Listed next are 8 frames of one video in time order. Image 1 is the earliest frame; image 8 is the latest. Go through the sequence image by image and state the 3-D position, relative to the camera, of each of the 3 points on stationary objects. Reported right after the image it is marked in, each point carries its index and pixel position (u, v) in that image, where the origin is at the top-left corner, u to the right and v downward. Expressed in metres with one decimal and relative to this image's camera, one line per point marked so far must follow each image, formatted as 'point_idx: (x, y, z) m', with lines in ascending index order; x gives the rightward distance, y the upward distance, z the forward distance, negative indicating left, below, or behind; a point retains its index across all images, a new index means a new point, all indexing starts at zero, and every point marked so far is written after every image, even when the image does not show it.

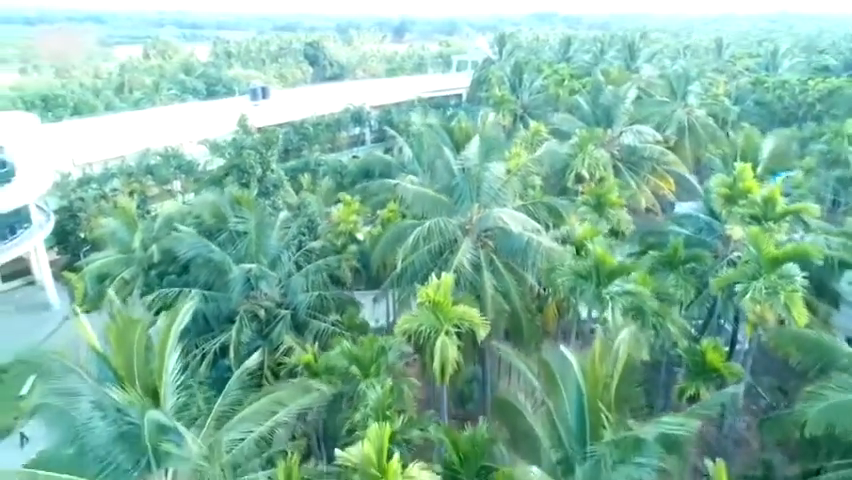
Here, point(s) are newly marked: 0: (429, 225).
0: (+0.1, +0.4, +16.3) m
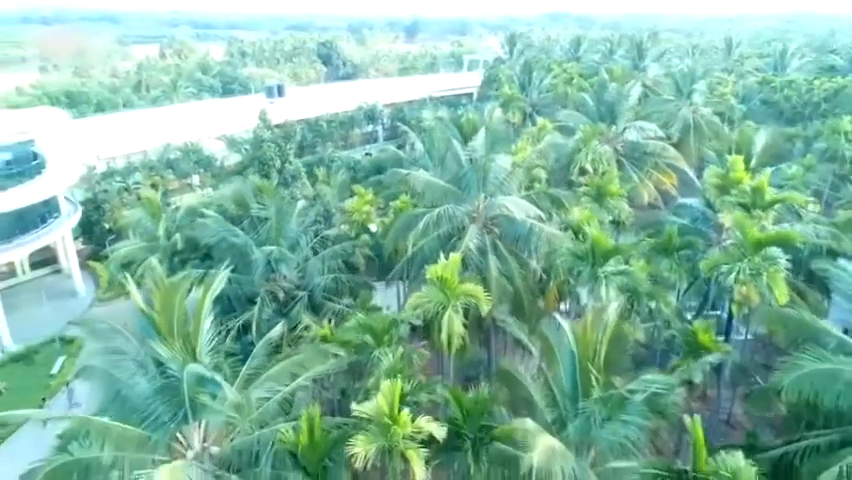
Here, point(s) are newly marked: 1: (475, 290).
0: (+0.3, +0.8, +17.5) m
1: (+1.1, -1.2, +14.1) m
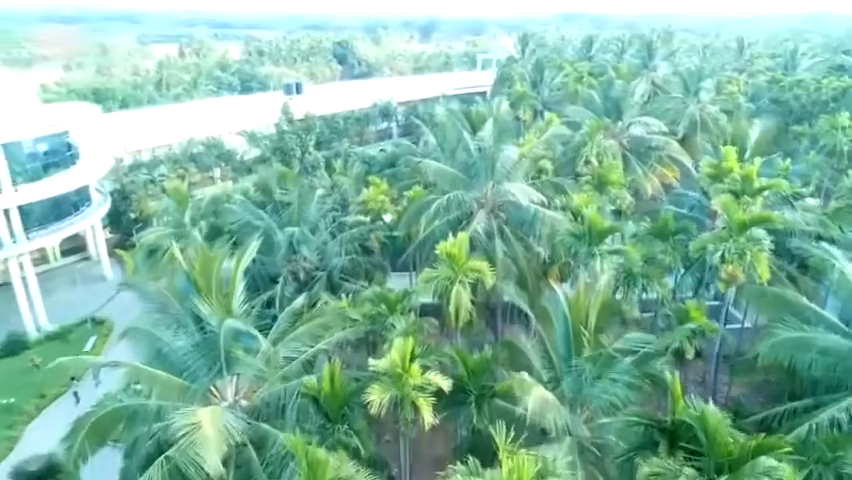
0: (+0.7, +1.3, +18.8) m
1: (+1.4, -0.7, +15.3) m
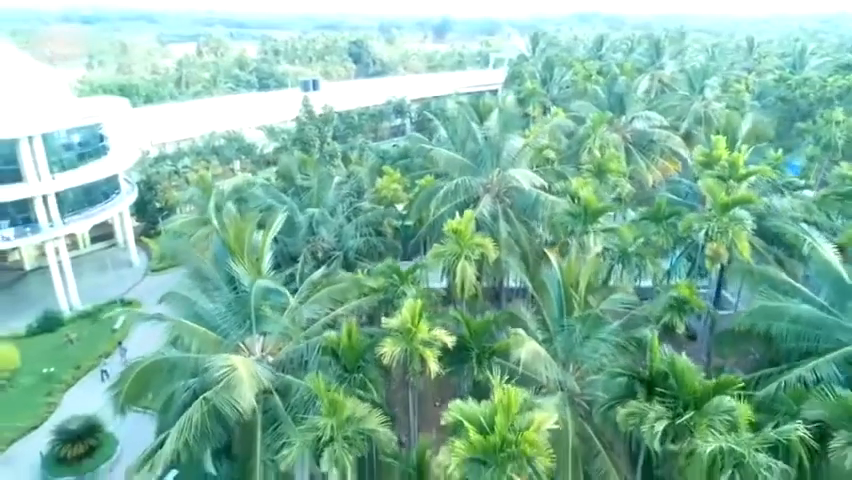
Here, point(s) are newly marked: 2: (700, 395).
0: (+1.0, +1.9, +20.3) m
1: (+1.6, -0.1, +16.8) m
2: (+5.0, -2.8, +11.0) m
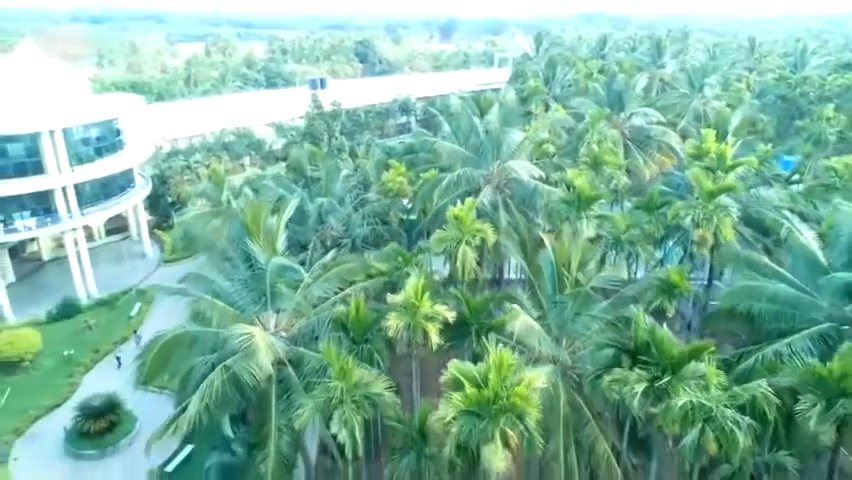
0: (+1.1, +2.4, +21.3) m
1: (+1.7, +0.4, +17.9) m
2: (+5.0, -2.4, +12.0) m
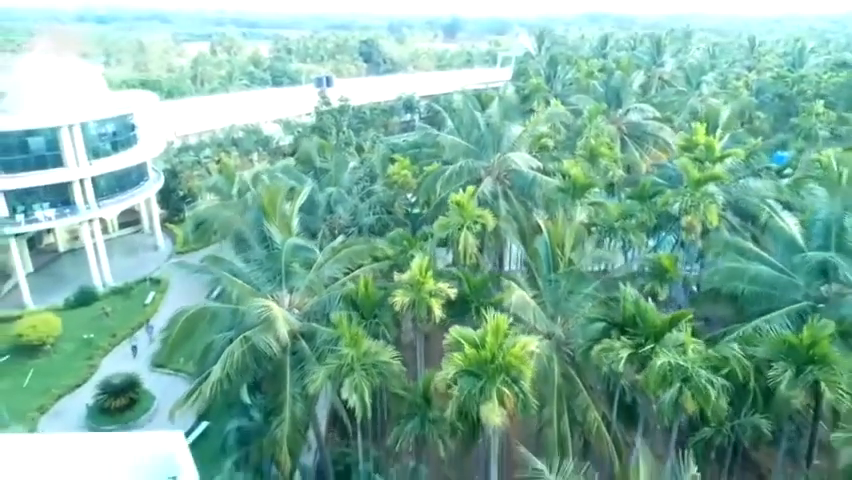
0: (+1.3, +2.8, +22.5) m
1: (+1.9, +0.8, +19.0) m
2: (+5.1, -2.0, +13.1) m
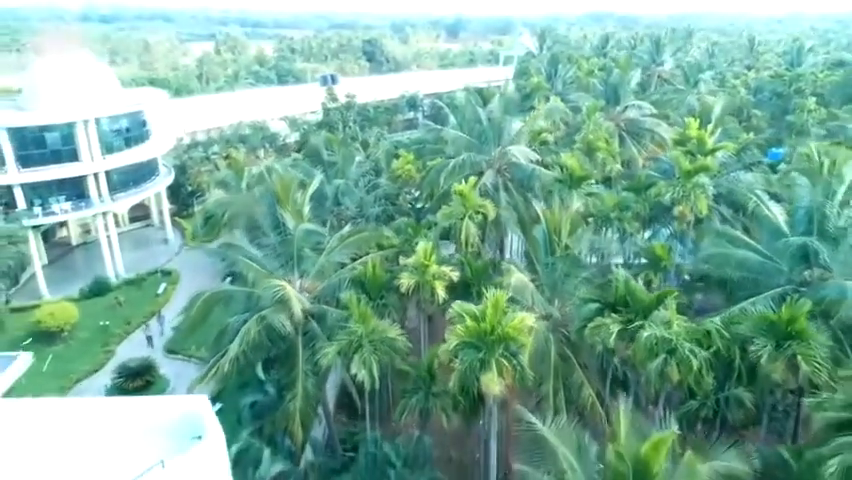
0: (+1.4, +3.2, +23.4) m
1: (+2.0, +1.2, +20.0) m
2: (+5.2, -1.6, +14.1) m
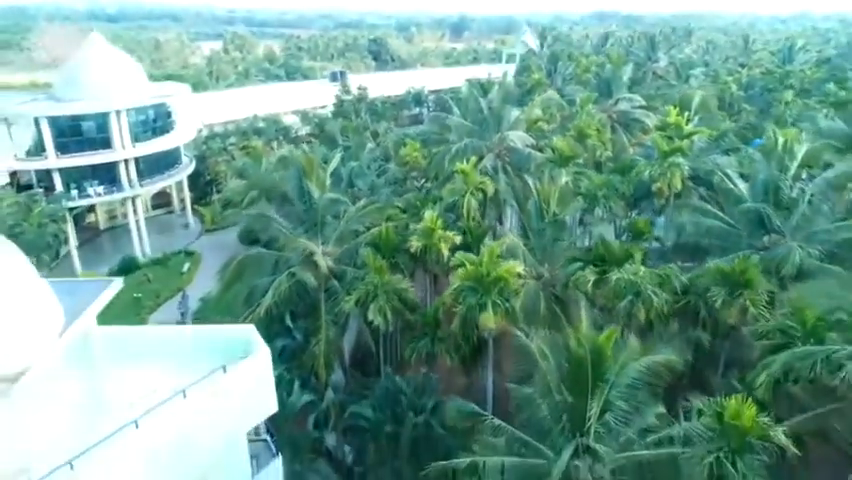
0: (+1.7, +4.2, +26.0) m
1: (+2.2, +2.2, +22.5) m
2: (+5.4, -0.6, +16.6) m
